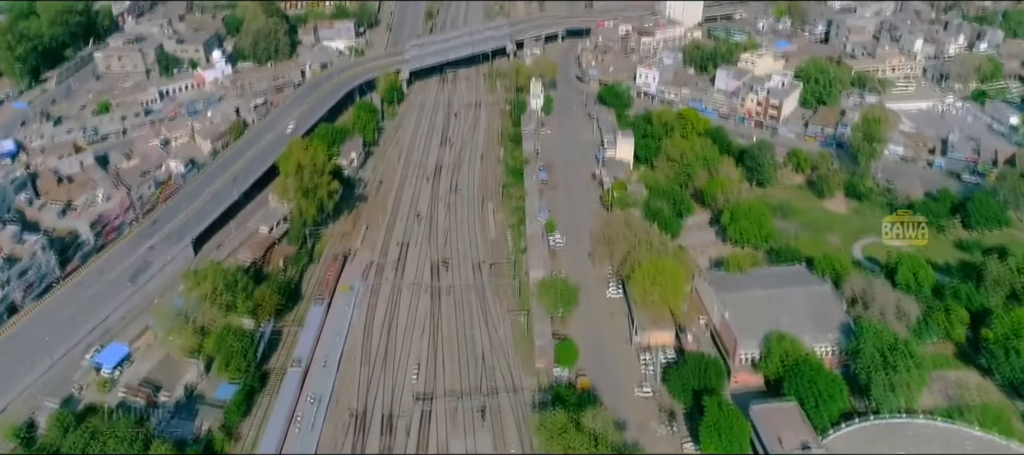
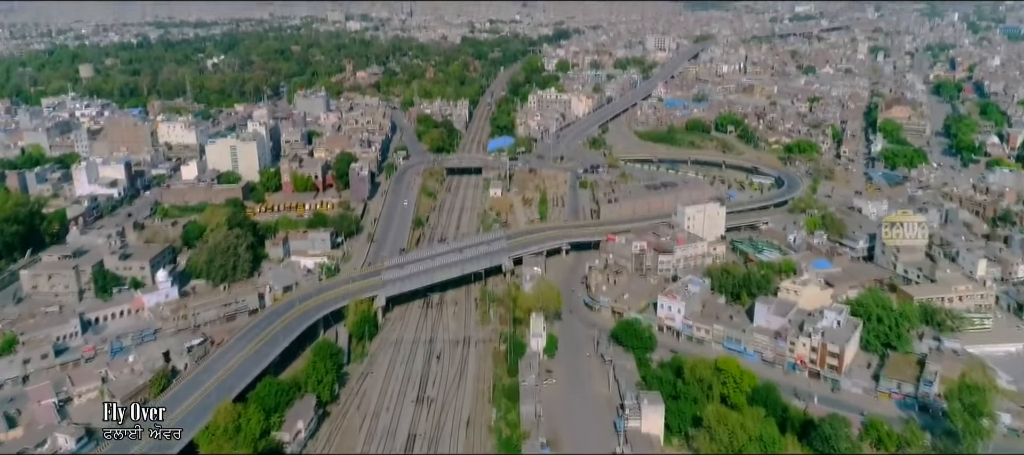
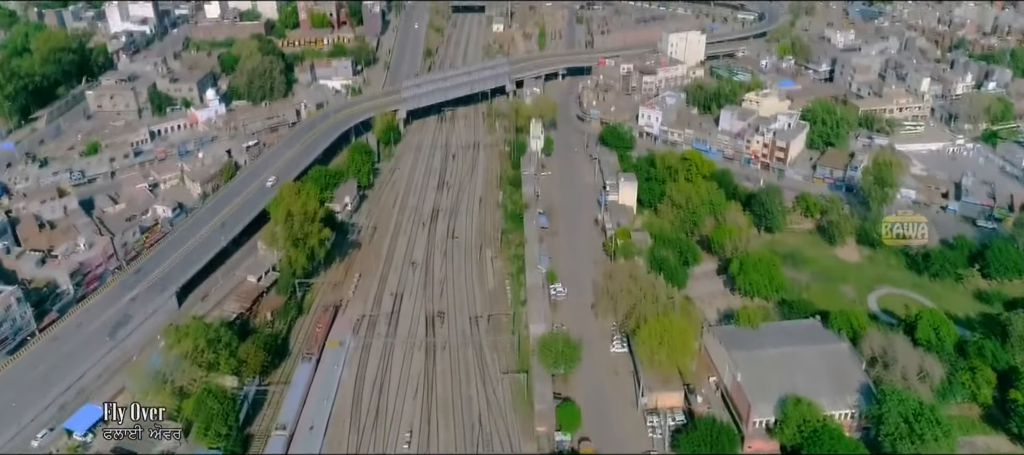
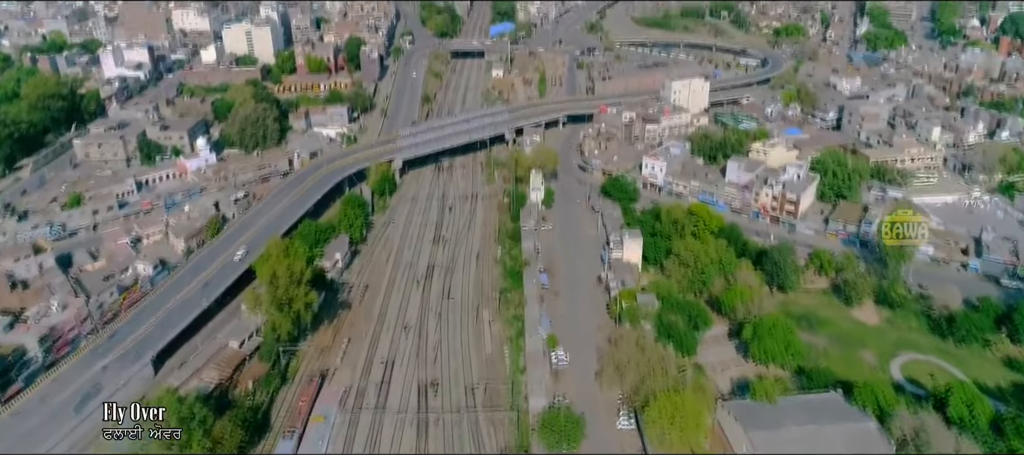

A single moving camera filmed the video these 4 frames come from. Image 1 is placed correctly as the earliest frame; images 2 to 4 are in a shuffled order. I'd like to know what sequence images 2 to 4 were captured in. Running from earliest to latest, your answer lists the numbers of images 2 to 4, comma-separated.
3, 4, 2
